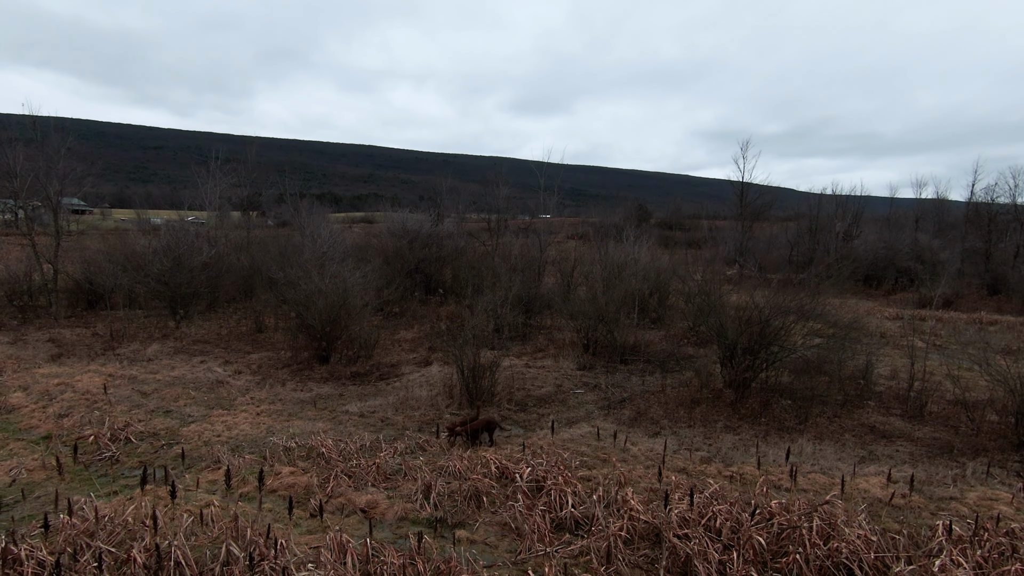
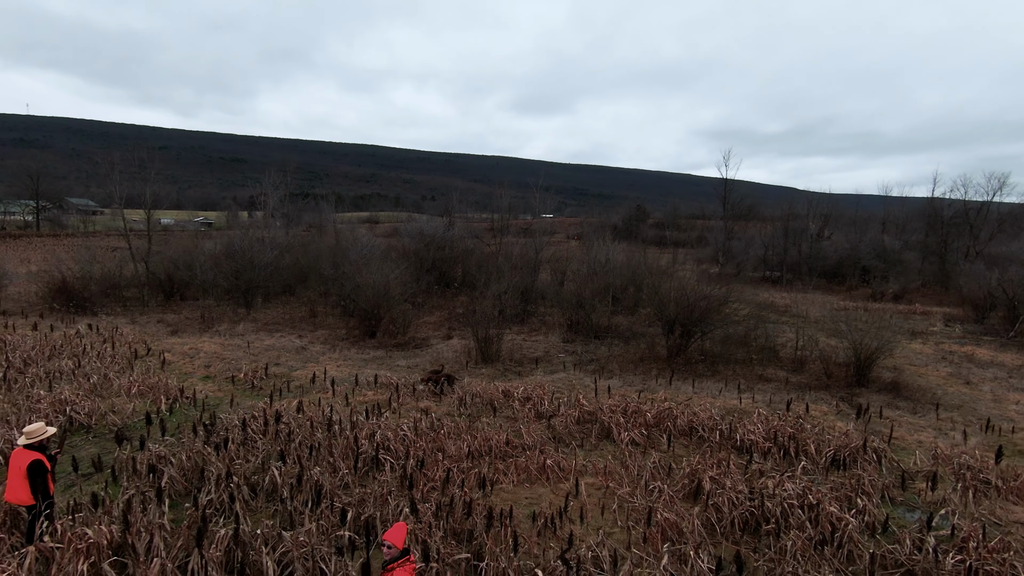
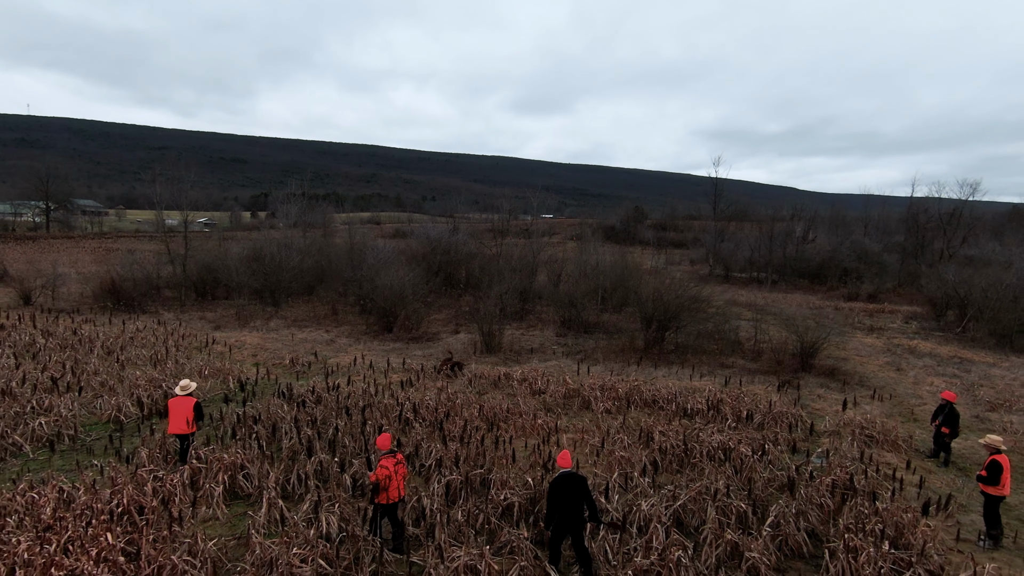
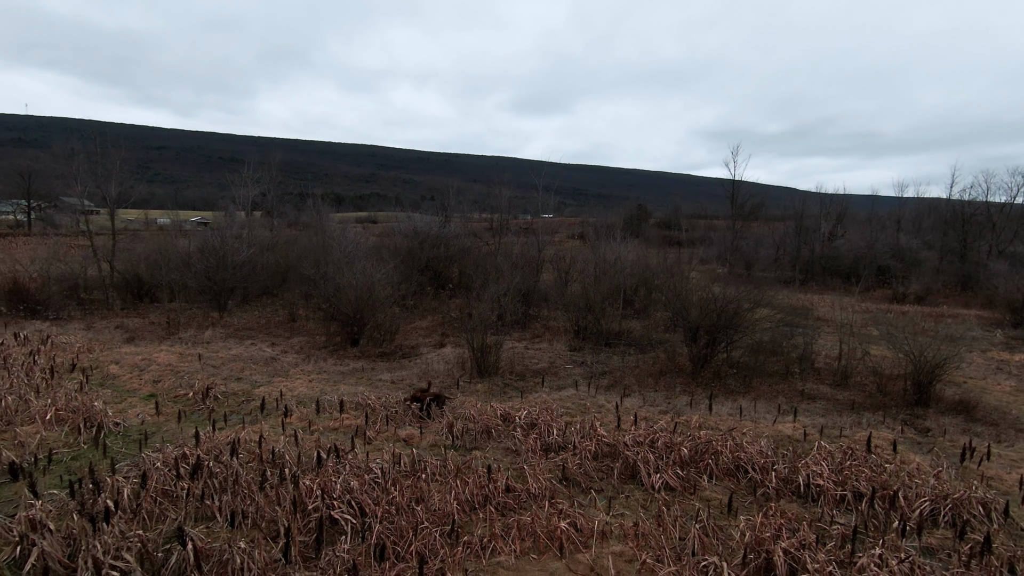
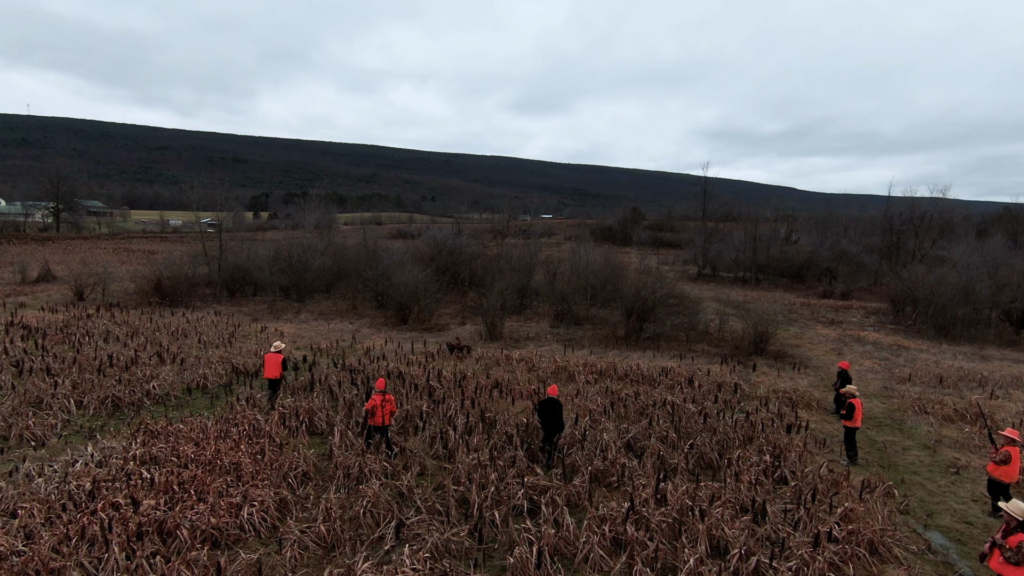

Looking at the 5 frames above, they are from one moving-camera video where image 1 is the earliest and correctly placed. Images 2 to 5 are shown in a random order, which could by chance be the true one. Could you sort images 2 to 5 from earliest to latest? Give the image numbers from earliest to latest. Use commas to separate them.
4, 2, 3, 5
